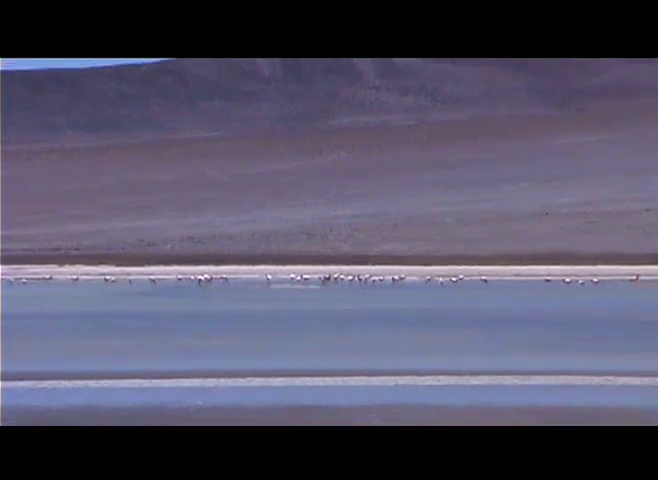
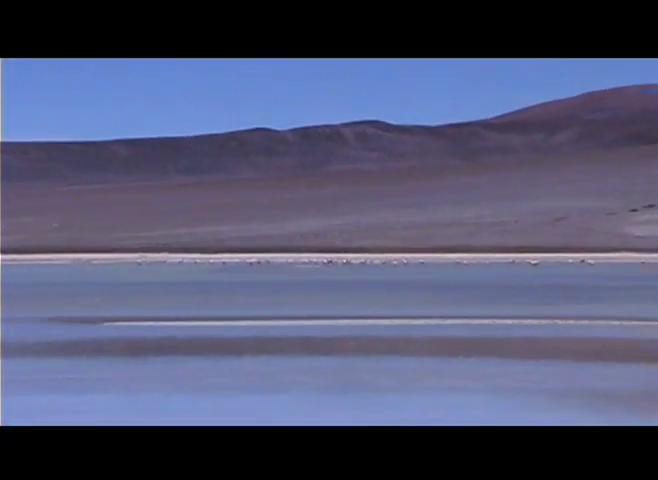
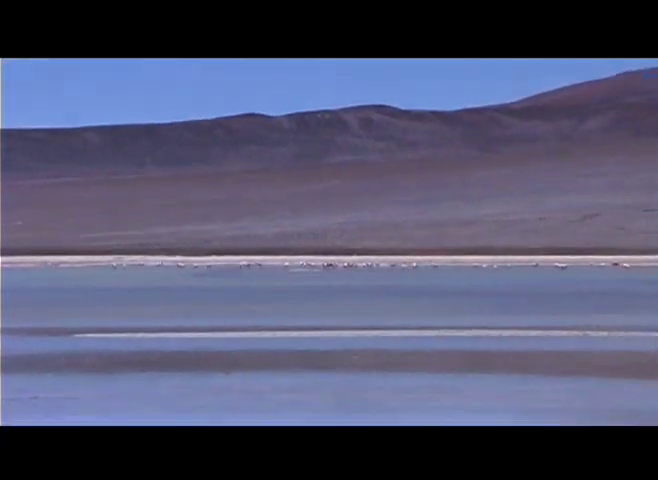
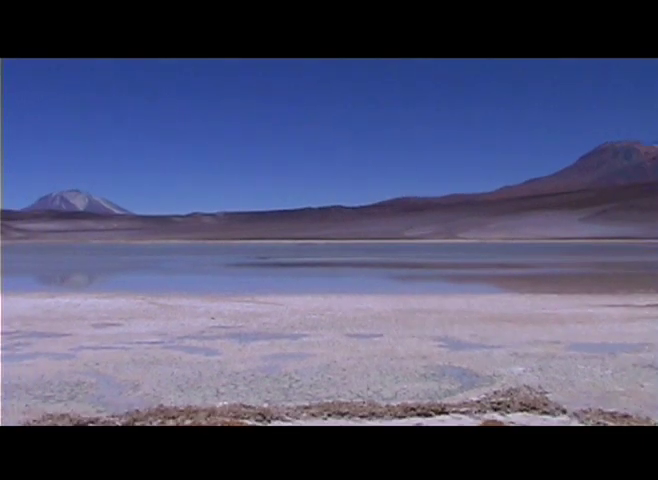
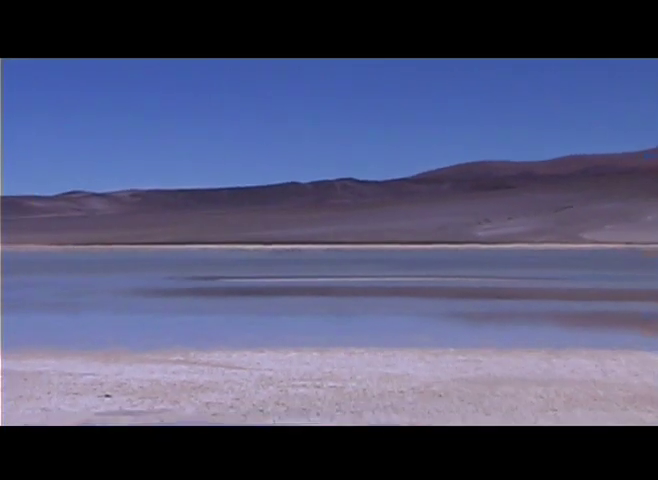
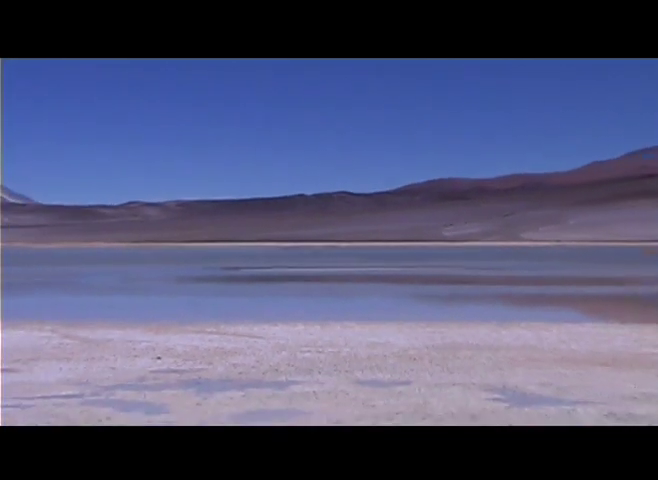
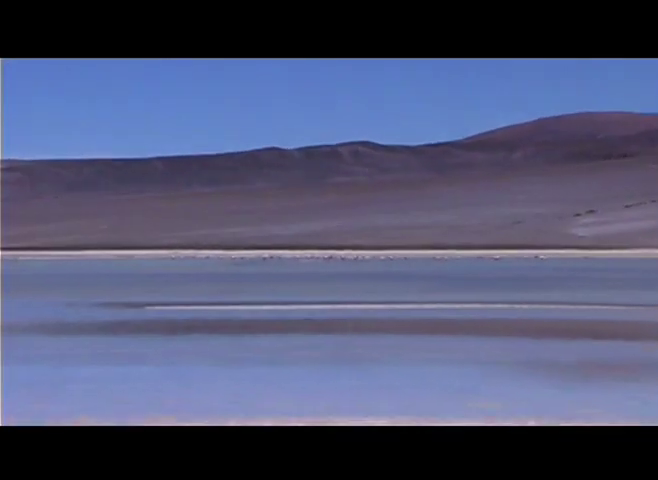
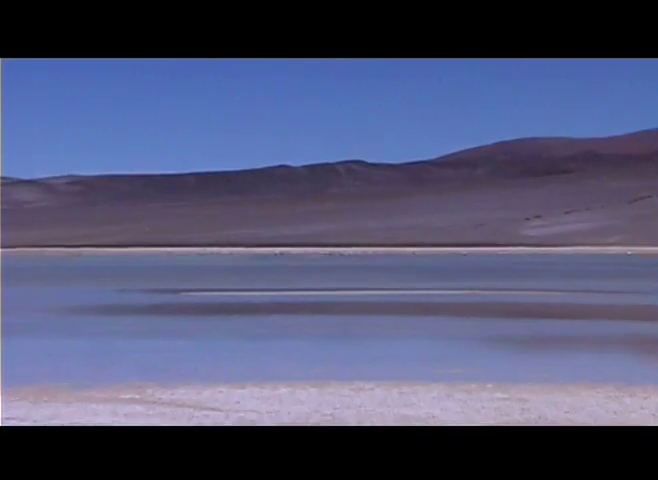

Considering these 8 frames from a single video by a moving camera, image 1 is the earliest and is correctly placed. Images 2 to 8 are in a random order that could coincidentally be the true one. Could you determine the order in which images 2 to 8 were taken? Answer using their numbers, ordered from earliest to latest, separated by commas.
3, 2, 7, 8, 5, 6, 4
